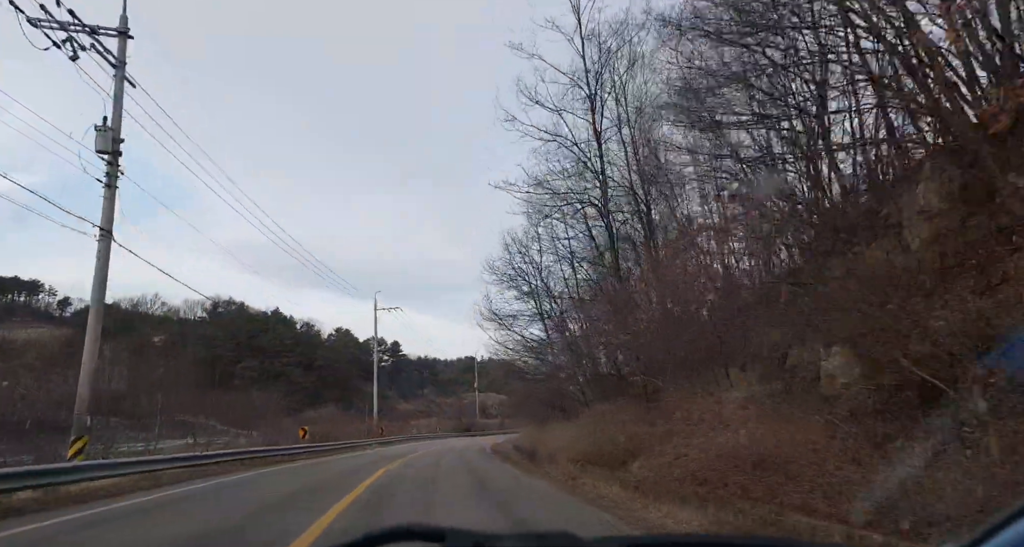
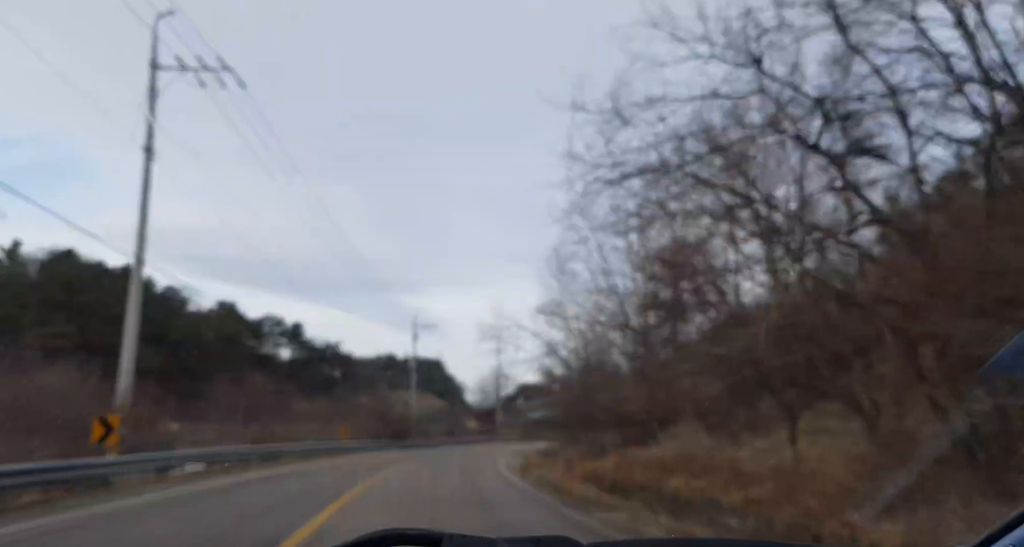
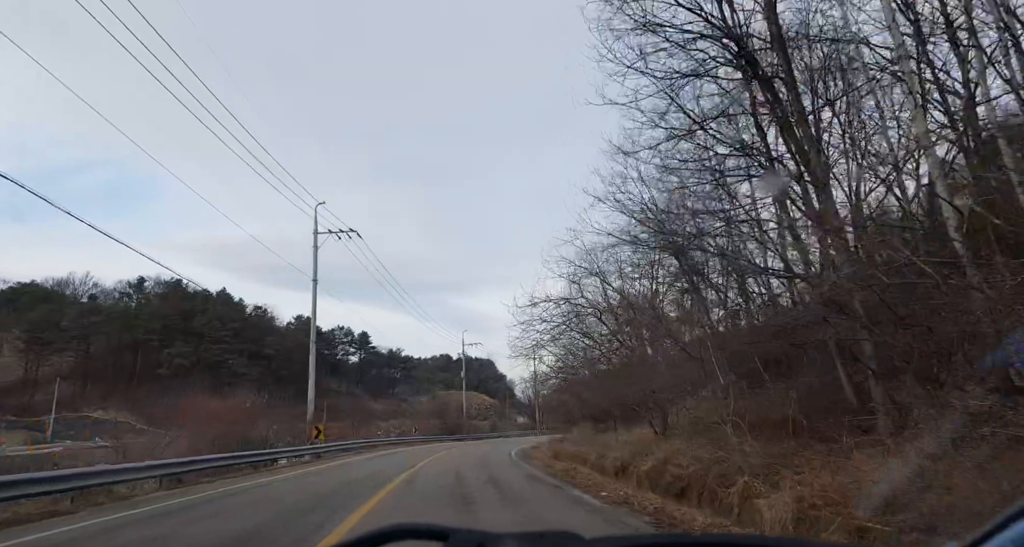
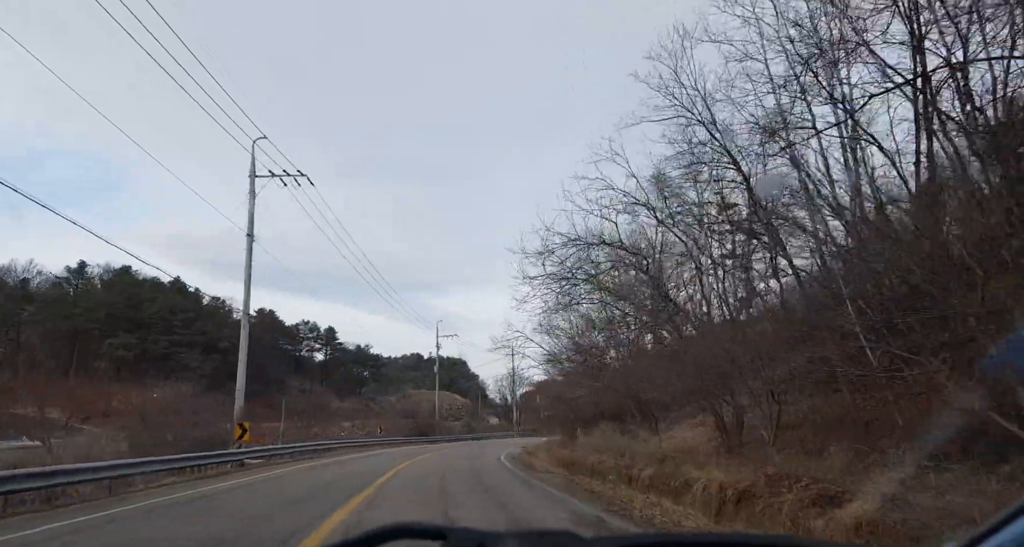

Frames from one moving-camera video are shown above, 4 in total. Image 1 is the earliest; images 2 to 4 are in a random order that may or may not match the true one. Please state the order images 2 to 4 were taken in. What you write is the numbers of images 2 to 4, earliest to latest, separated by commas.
3, 4, 2
